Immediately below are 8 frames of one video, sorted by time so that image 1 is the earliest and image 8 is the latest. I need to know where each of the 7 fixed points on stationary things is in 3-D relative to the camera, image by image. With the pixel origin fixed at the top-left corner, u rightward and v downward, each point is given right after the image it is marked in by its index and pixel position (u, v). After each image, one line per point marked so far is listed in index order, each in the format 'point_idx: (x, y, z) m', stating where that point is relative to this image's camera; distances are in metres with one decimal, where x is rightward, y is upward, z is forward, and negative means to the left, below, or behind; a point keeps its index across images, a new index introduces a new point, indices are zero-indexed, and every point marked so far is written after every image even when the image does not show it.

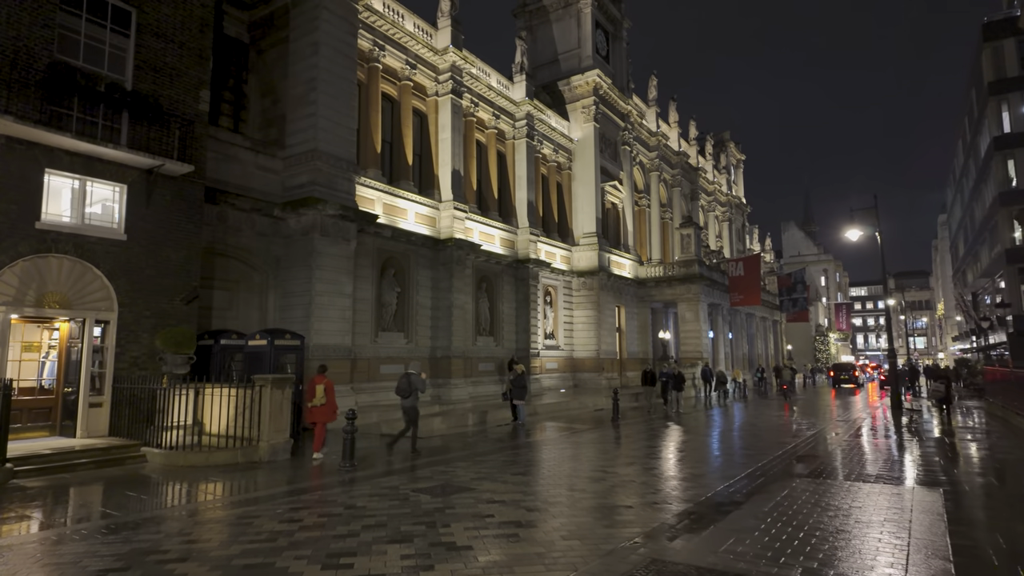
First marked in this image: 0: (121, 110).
0: (-8.4, +3.8, +12.7) m
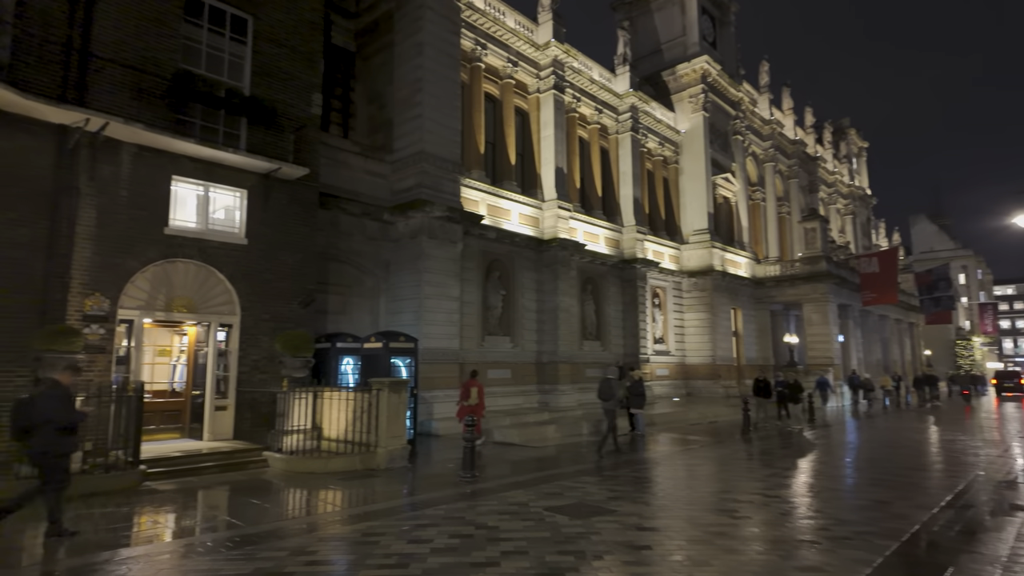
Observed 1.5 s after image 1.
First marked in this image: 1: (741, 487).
0: (-5.9, +3.7, +12.9) m
1: (+3.9, -3.4, +10.3) m
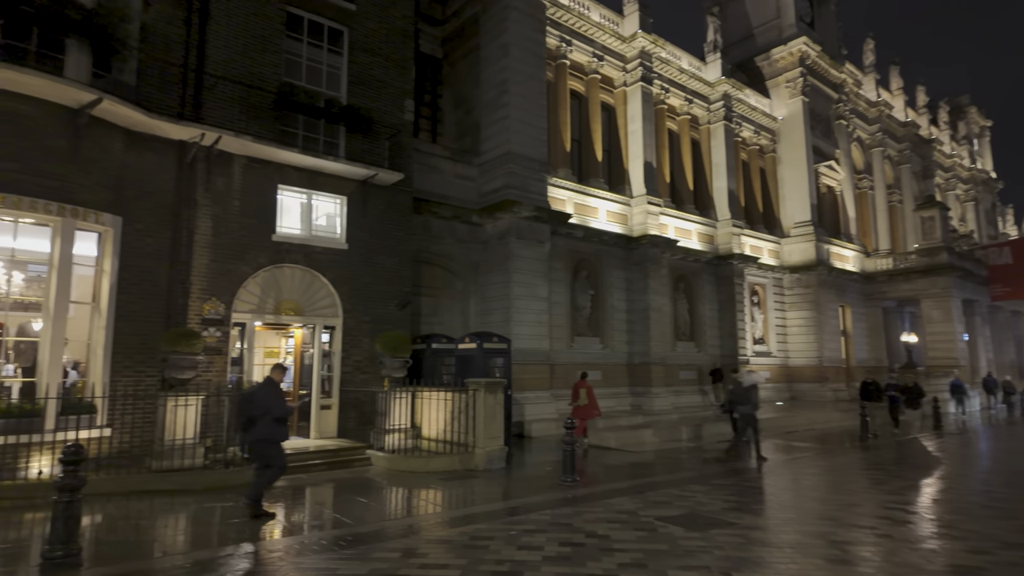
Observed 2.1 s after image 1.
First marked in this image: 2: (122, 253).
0: (-3.9, +3.6, +13.3) m
1: (+5.6, -3.3, +9.4) m
2: (-6.9, +0.6, +10.5) m
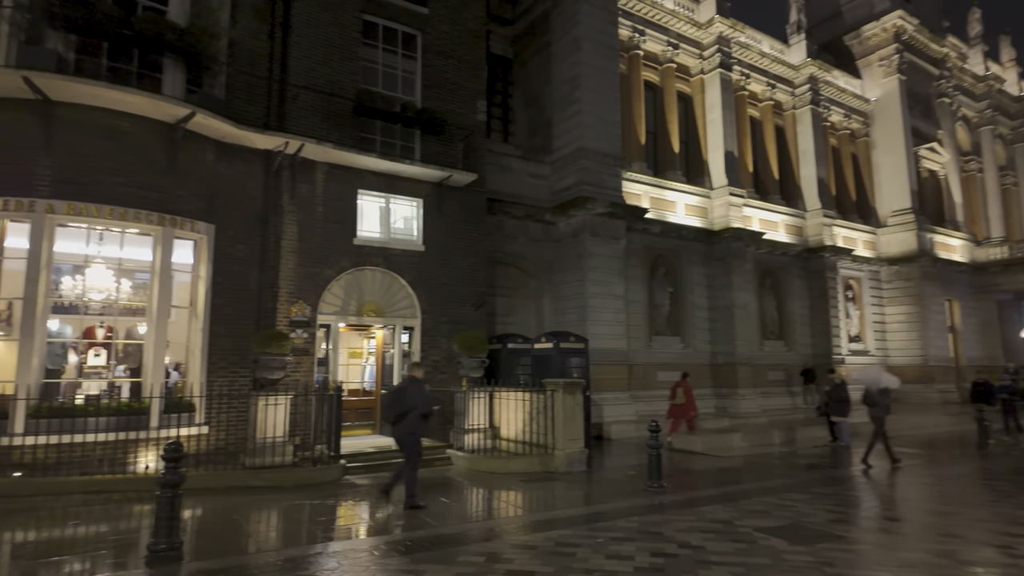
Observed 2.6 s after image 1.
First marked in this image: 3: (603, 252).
0: (-2.2, +3.6, +13.4) m
1: (+6.8, -3.2, +8.4) m
2: (-5.5, +0.5, +11.1) m
3: (+2.7, +1.1, +17.5) m
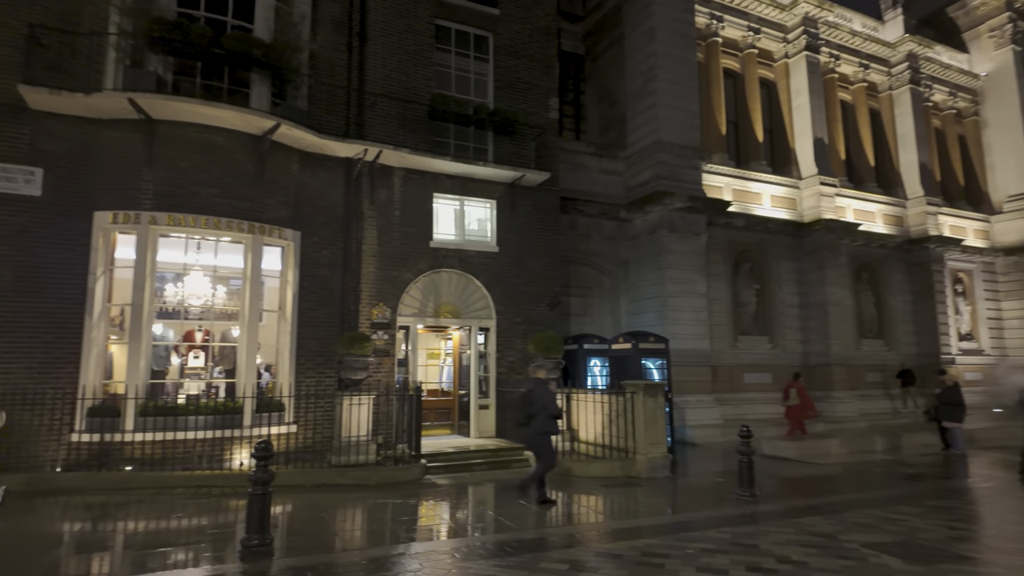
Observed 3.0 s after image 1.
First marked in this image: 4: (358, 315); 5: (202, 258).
0: (-0.6, +3.6, +13.4) m
1: (+7.9, -3.1, +7.3) m
2: (-4.1, +0.5, +11.5) m
3: (+4.8, +1.1, +16.9) m
4: (-3.1, -0.5, +11.9) m
5: (-5.5, +0.5, +10.5) m
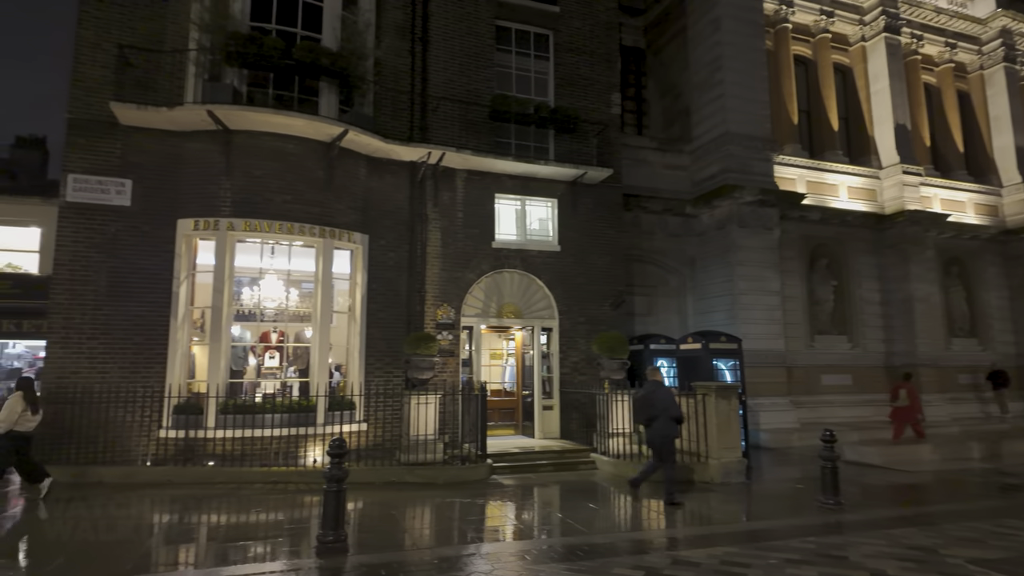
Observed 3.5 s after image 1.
0: (+0.8, +3.6, +13.3) m
1: (+8.7, -3.0, +6.4) m
2: (-2.8, +0.4, +11.8) m
3: (+6.6, +1.2, +16.2) m
4: (-1.8, -0.6, +12.1) m
5: (-4.3, +0.5, +10.9) m
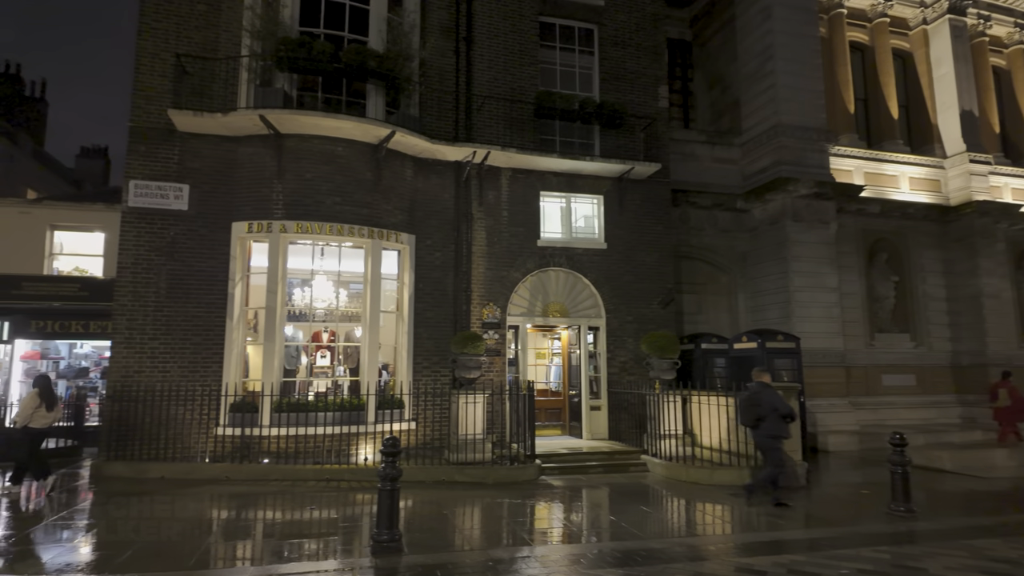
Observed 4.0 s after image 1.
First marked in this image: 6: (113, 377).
0: (+1.8, +3.6, +13.1) m
1: (+9.3, -2.9, +5.6) m
2: (-1.9, +0.4, +11.8) m
3: (+7.8, +1.3, +15.6) m
4: (-0.9, -0.5, +12.1) m
5: (-3.5, +0.5, +11.1) m
6: (-6.7, -1.5, +10.0) m
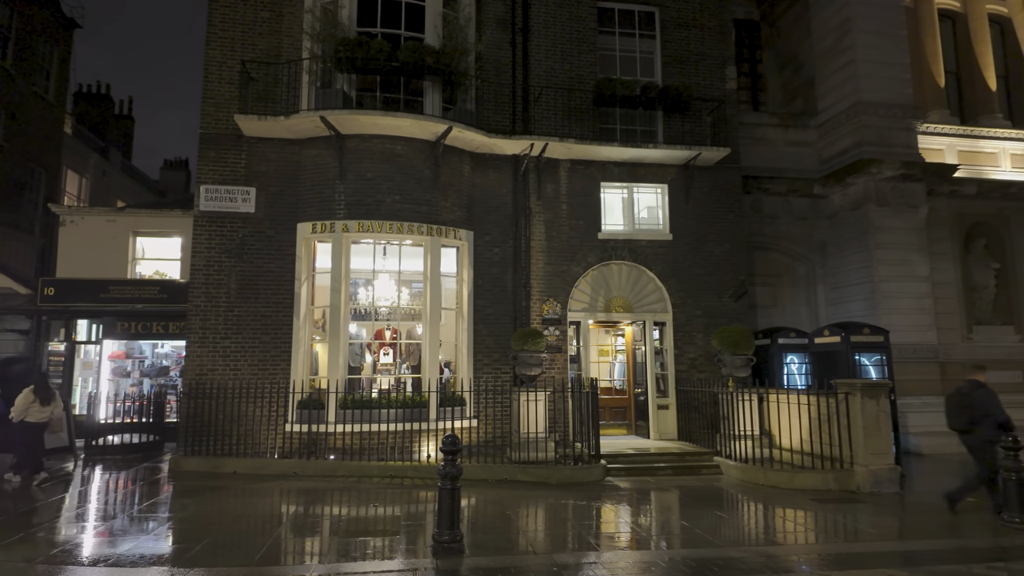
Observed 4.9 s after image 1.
0: (+3.0, +3.8, +12.6) m
1: (+9.8, -2.6, +4.4) m
2: (-0.7, +0.5, +11.7) m
3: (+9.3, +1.5, +14.4) m
4: (+0.4, -0.5, +11.8) m
5: (-2.3, +0.5, +11.1) m
6: (-5.7, -1.5, +10.4) m
